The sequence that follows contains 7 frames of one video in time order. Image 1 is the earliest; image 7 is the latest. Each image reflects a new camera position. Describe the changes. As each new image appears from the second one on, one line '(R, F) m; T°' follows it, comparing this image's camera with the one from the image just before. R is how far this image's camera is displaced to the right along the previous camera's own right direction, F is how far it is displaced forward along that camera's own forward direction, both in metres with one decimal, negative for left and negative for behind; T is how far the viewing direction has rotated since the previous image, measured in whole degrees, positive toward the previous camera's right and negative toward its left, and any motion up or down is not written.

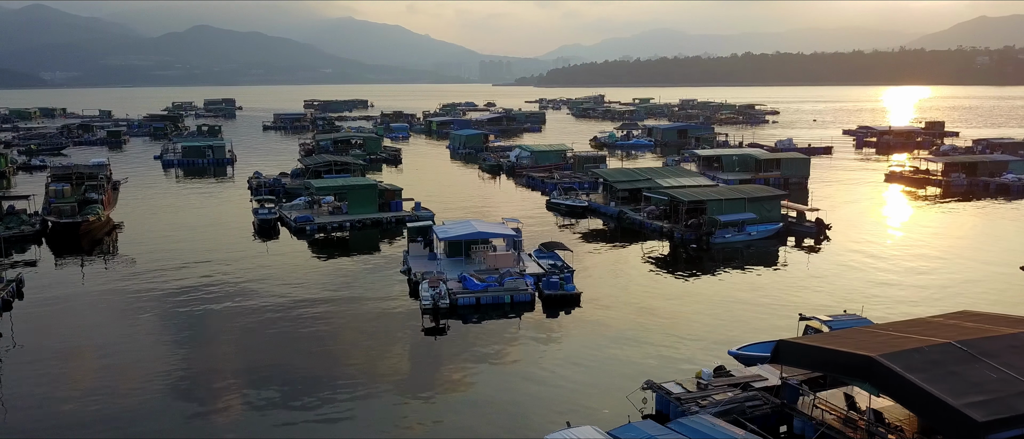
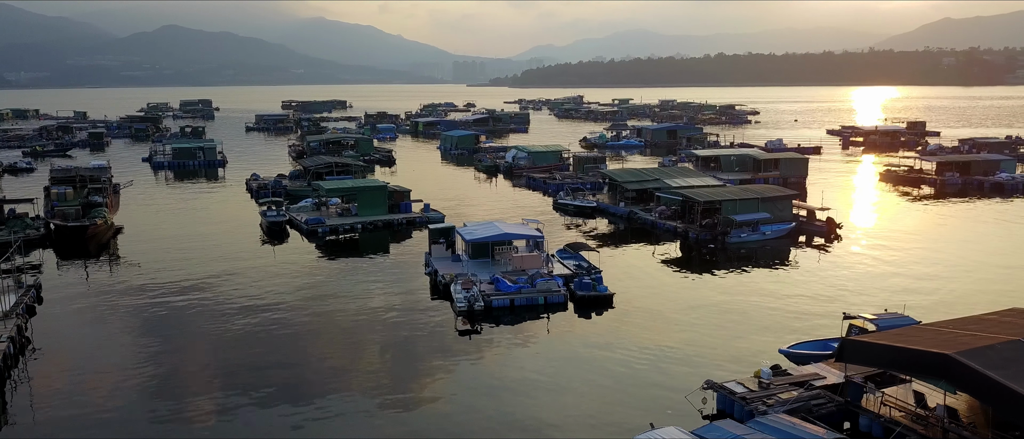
(-1.3, 0.0) m; +2°
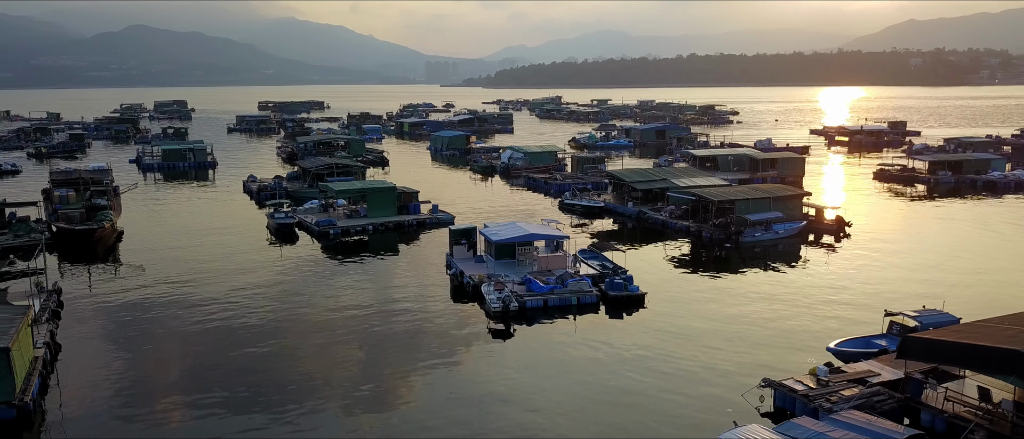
(-1.3, 0.0) m; +2°
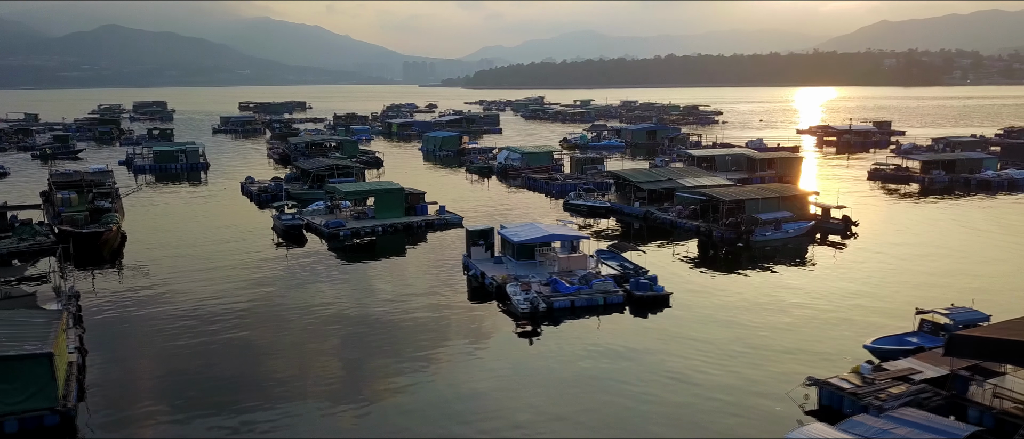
(-1.0, 0.0) m; +1°
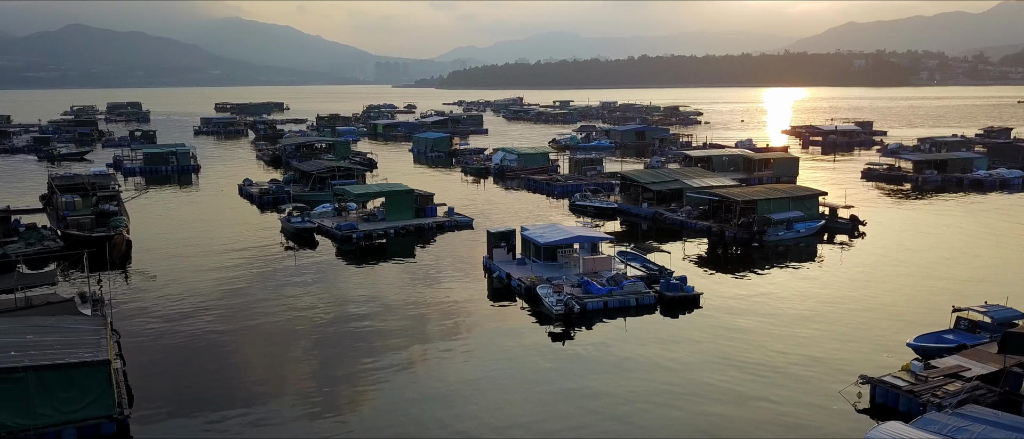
(-1.3, 0.0) m; +2°
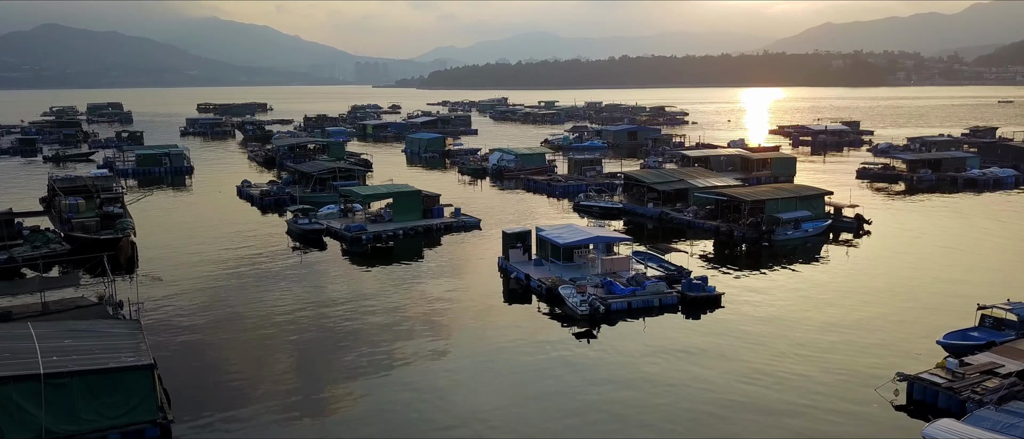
(-0.9, 0.0) m; +1°
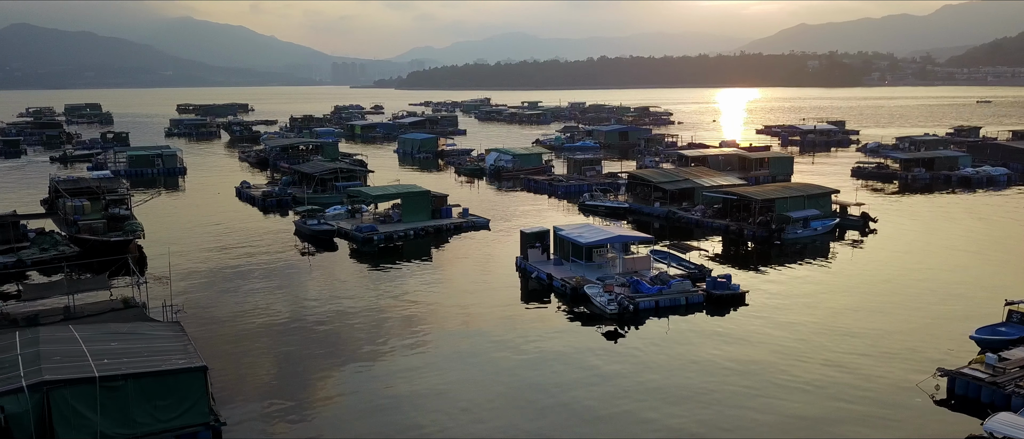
(-1.1, 0.0) m; +1°
